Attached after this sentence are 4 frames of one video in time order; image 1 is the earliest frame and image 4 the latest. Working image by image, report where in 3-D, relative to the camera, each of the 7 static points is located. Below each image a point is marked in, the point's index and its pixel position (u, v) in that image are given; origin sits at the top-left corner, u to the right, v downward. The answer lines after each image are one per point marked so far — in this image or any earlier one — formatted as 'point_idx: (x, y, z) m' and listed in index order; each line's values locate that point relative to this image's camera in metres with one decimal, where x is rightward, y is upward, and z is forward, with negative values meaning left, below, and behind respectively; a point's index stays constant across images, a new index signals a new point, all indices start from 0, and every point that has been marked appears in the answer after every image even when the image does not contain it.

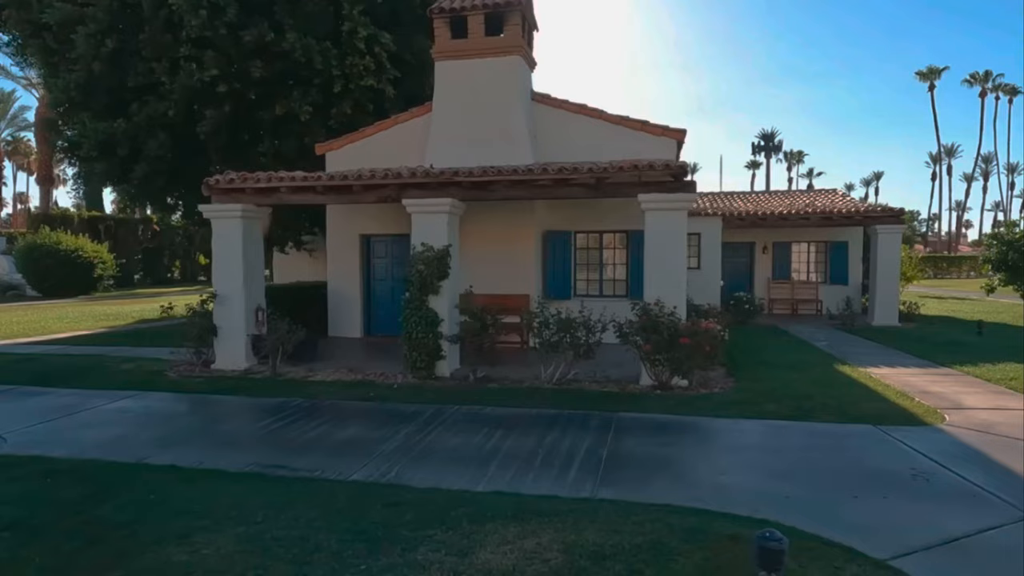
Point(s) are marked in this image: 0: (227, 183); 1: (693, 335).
0: (-6.8, +2.5, +17.8) m
1: (+3.5, -0.9, +14.3) m
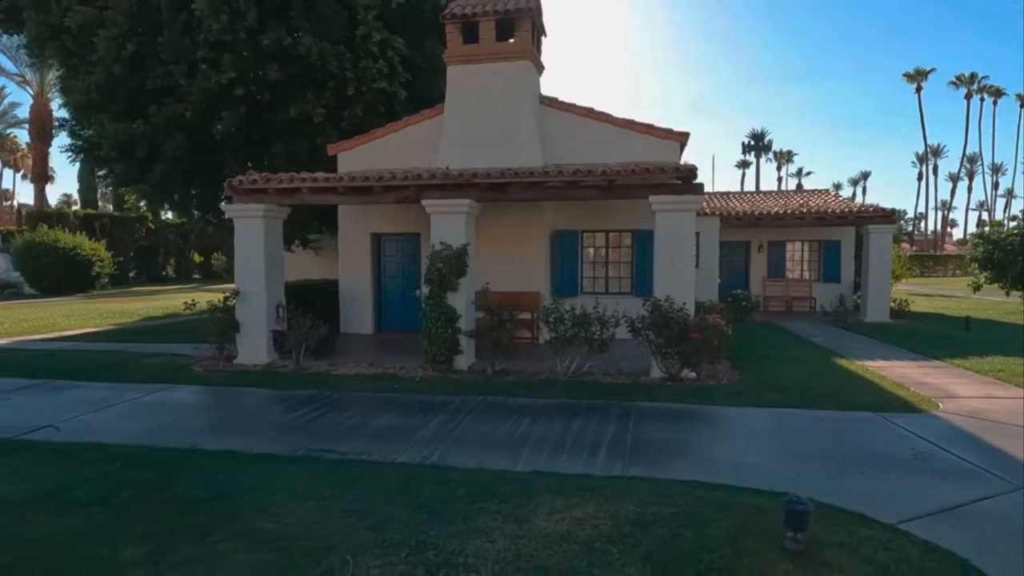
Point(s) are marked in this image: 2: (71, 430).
0: (-6.5, +2.6, +18.4) m
1: (+3.9, -0.9, +15.1) m
2: (-7.2, -2.3, +12.2) m
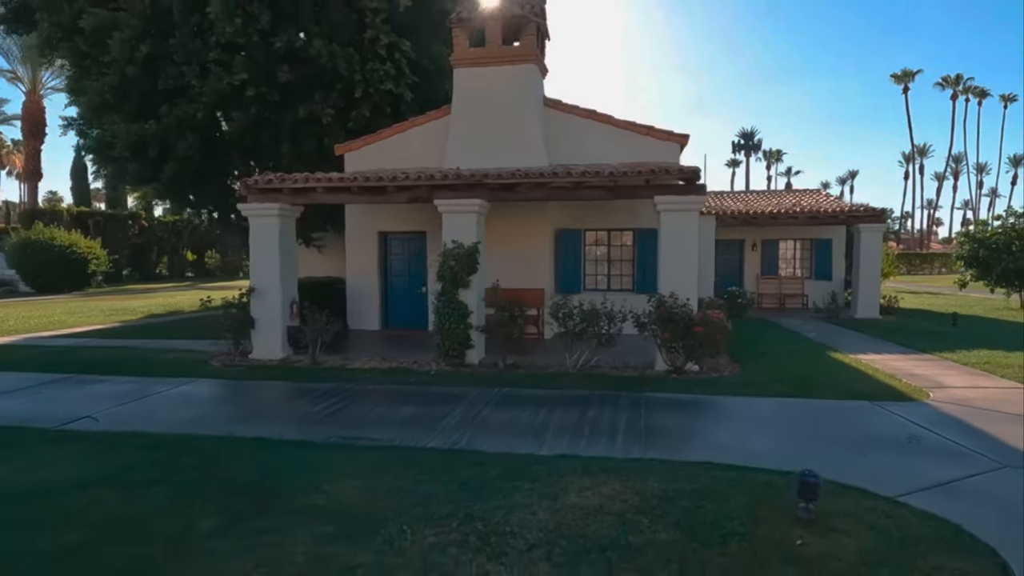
0: (-6.3, +2.7, +19.0) m
1: (+4.1, -0.8, +15.8) m
2: (-6.9, -2.3, +12.7) m
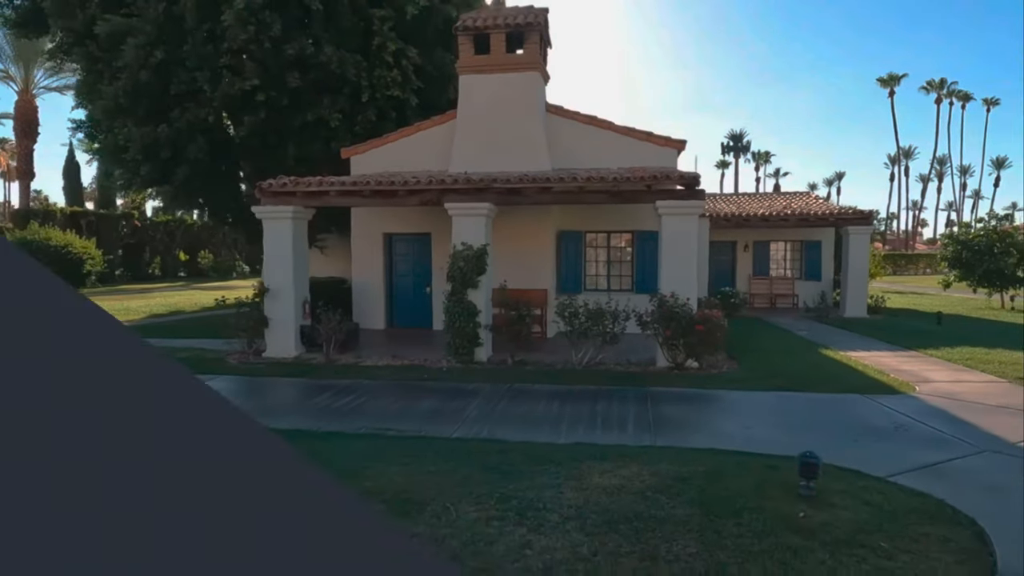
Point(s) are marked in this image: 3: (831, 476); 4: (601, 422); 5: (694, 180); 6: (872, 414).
0: (-6.2, +2.7, +19.7) m
1: (+4.3, -0.8, +16.6) m
2: (-6.7, -2.3, +13.4) m
3: (+3.7, -2.2, +8.6) m
4: (+1.4, -2.2, +12.1) m
5: (+4.2, +2.5, +17.2) m
6: (+5.9, -2.1, +12.2) m
